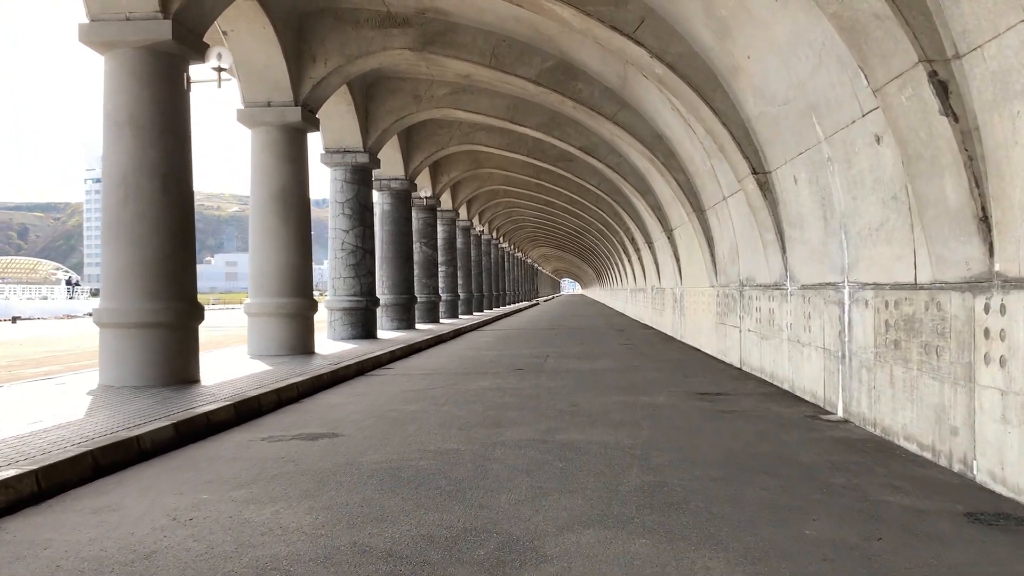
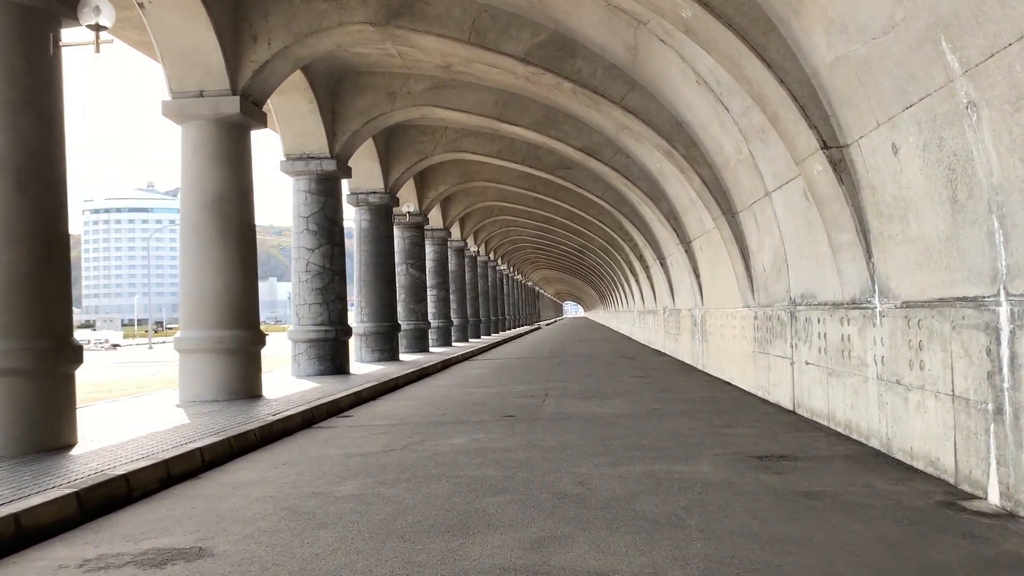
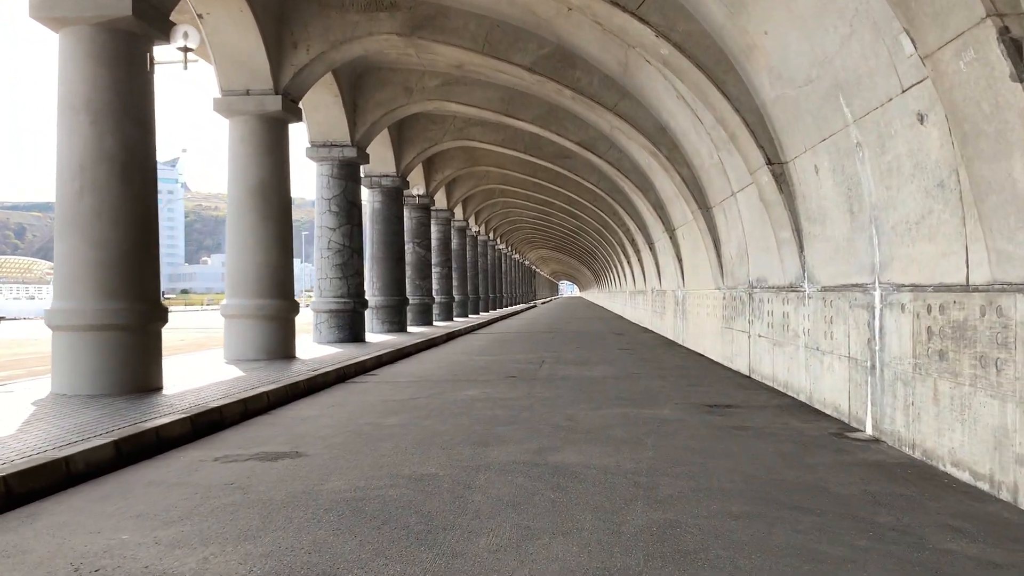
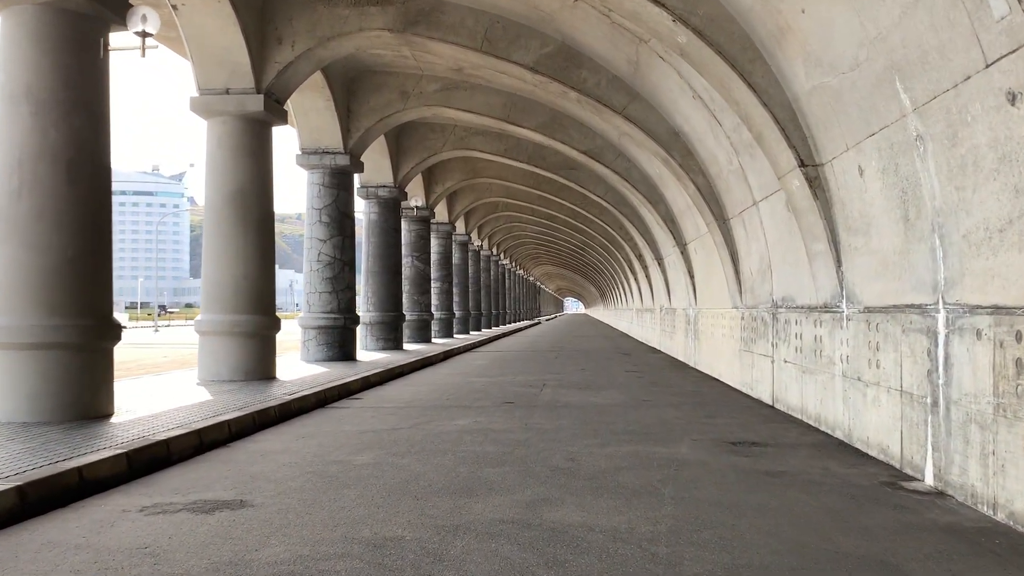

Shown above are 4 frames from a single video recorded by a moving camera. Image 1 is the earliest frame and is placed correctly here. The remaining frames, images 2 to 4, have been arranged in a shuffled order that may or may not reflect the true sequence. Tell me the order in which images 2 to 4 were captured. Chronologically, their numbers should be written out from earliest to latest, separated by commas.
3, 4, 2
